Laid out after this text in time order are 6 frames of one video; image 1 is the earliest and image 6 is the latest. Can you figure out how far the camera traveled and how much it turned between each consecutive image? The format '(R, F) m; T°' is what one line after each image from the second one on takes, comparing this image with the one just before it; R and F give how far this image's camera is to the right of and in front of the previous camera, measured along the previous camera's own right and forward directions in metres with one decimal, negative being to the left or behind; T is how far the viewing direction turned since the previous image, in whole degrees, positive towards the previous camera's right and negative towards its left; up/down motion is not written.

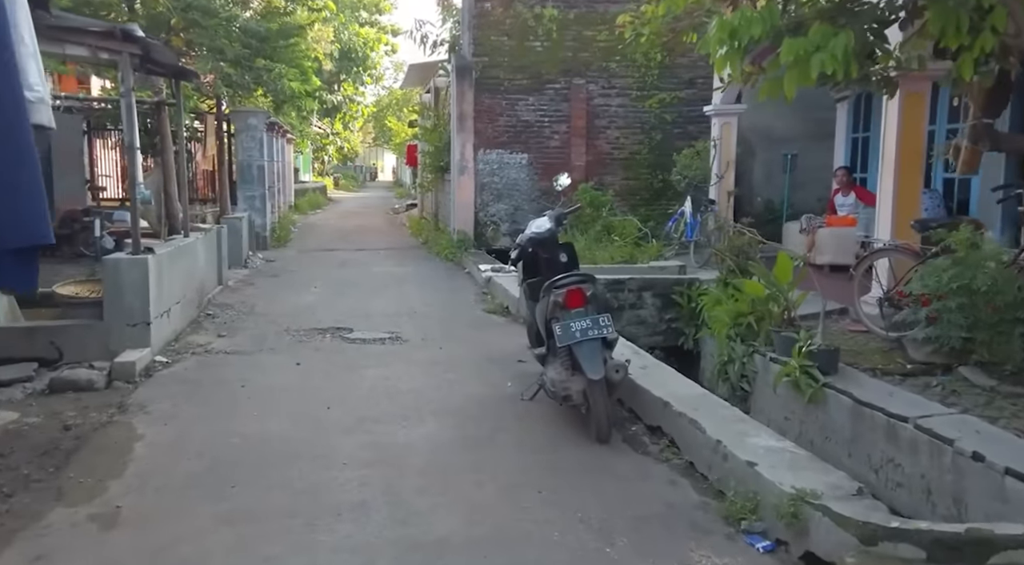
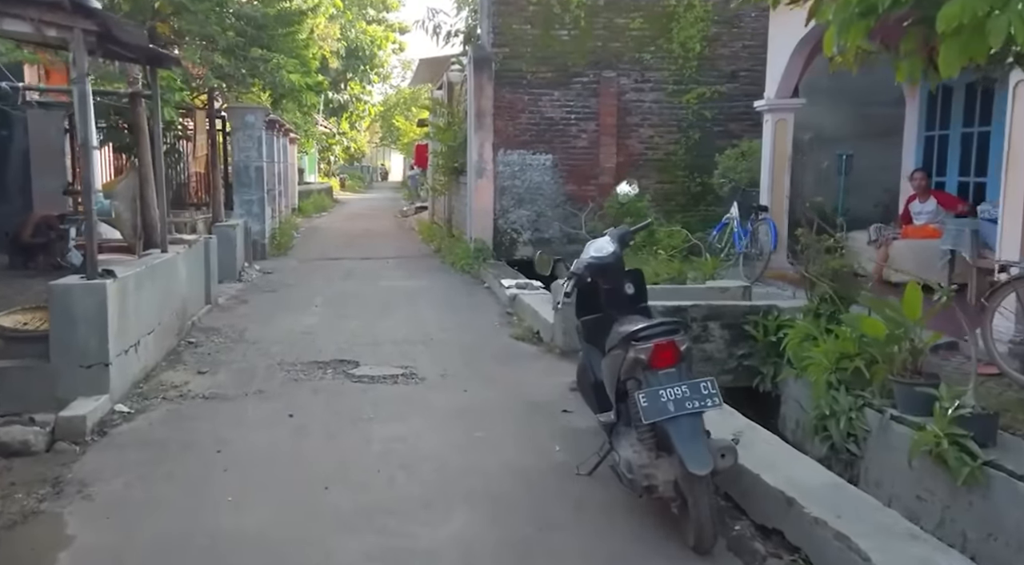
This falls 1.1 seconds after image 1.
(-0.2, +1.5) m; 0°
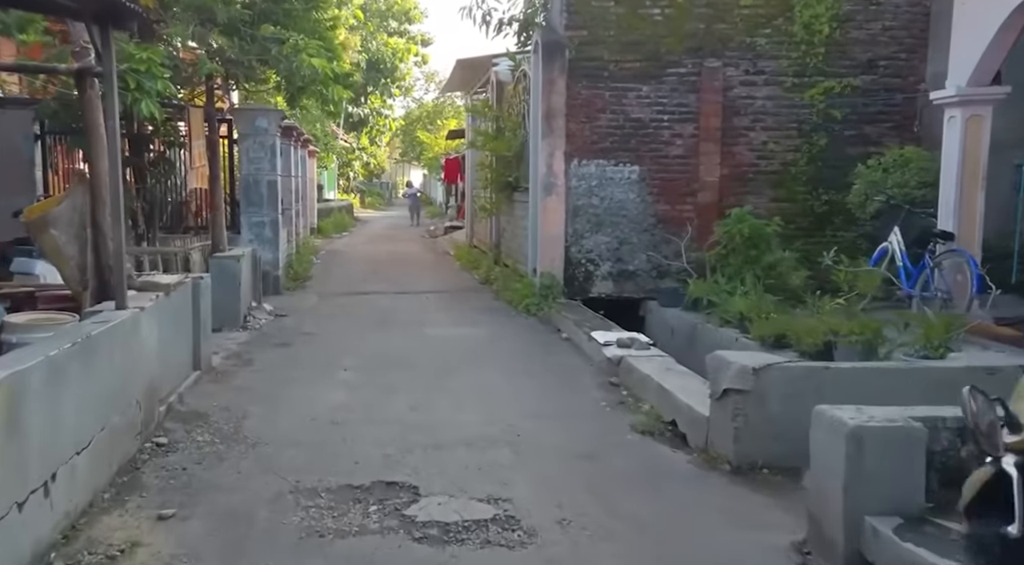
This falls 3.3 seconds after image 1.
(-0.7, +2.9) m; -1°
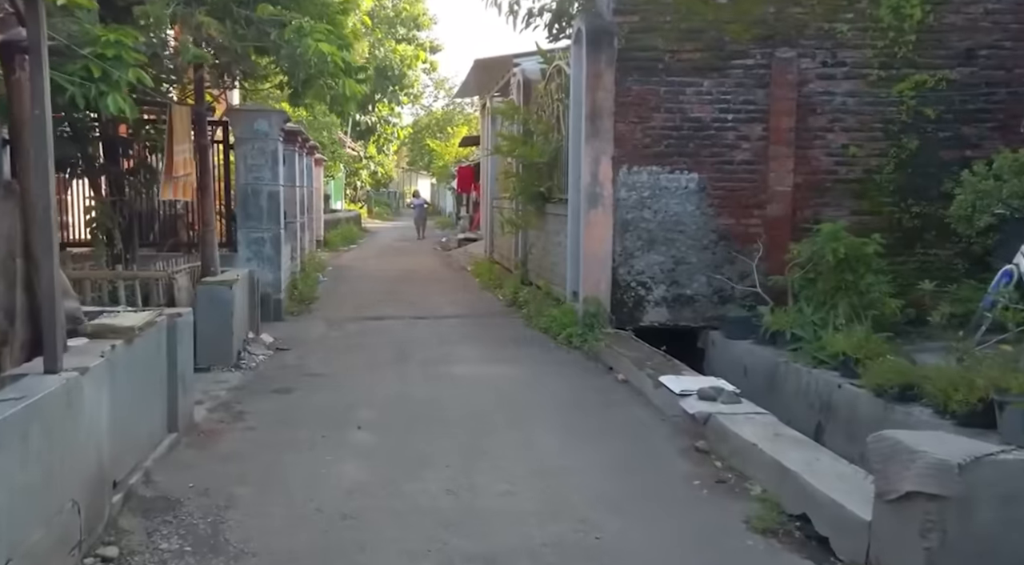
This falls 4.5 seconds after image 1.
(-0.3, +1.6) m; 0°
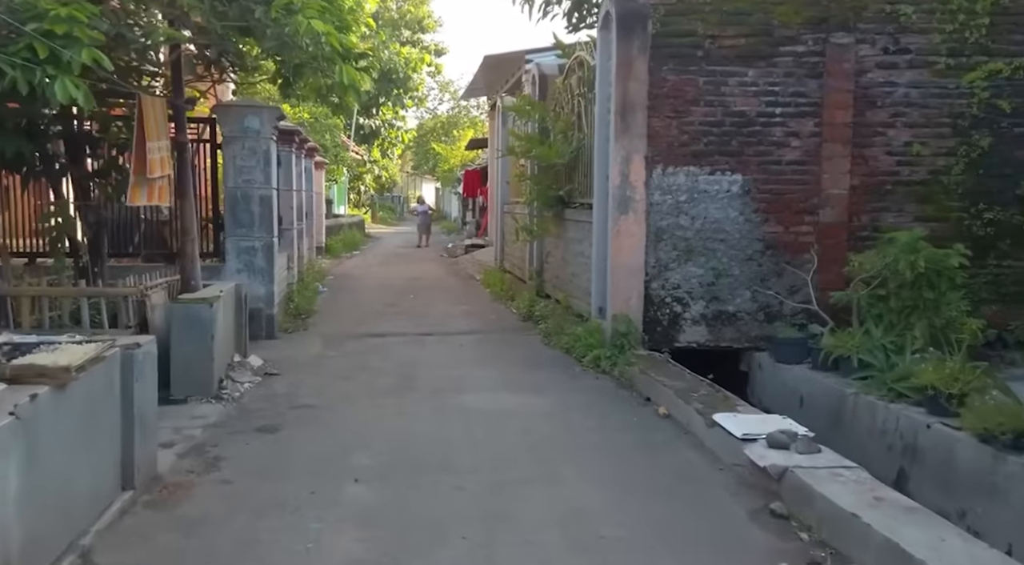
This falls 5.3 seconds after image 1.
(-0.1, +1.1) m; 0°
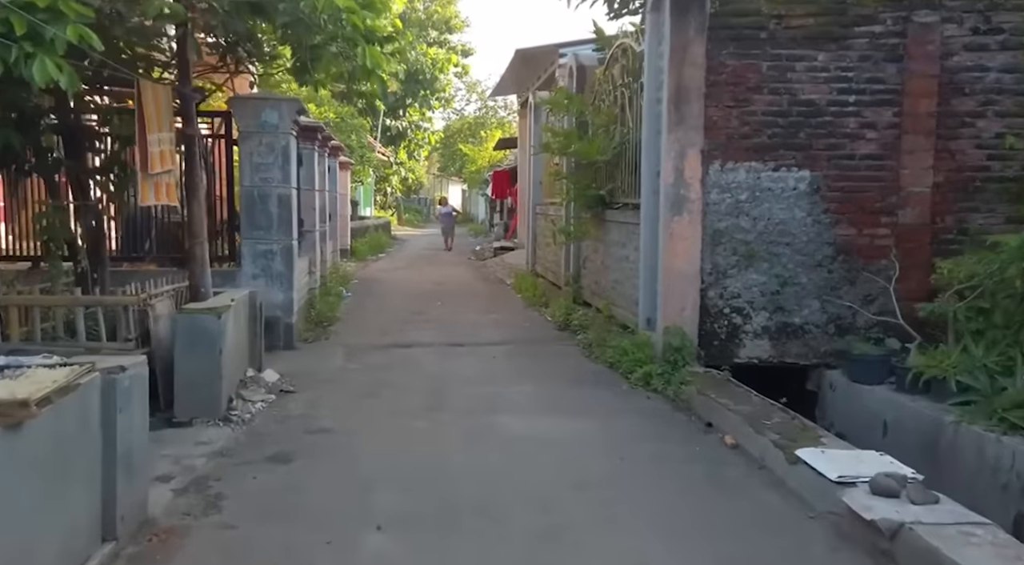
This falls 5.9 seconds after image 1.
(-0.1, +0.8) m; -2°
